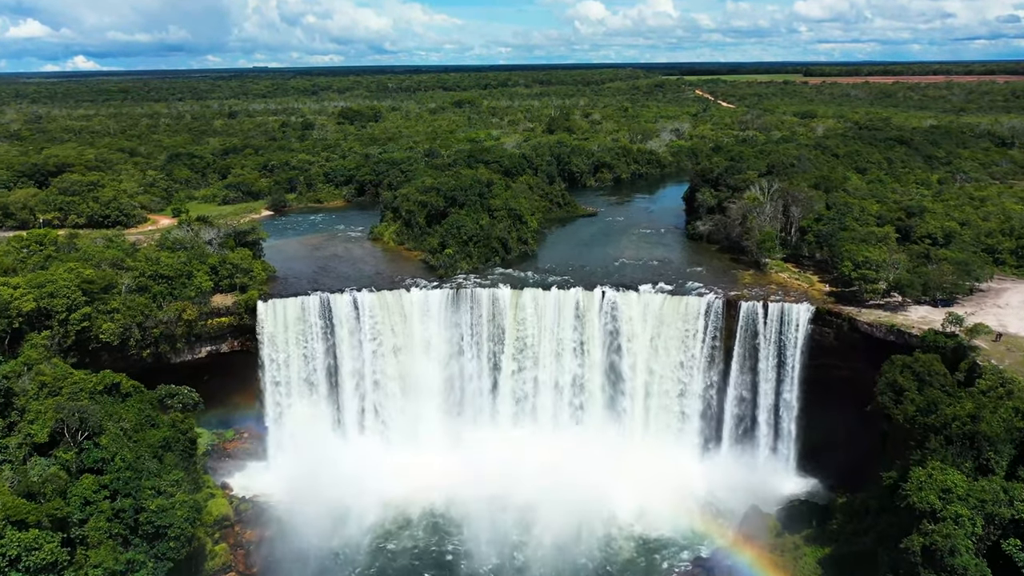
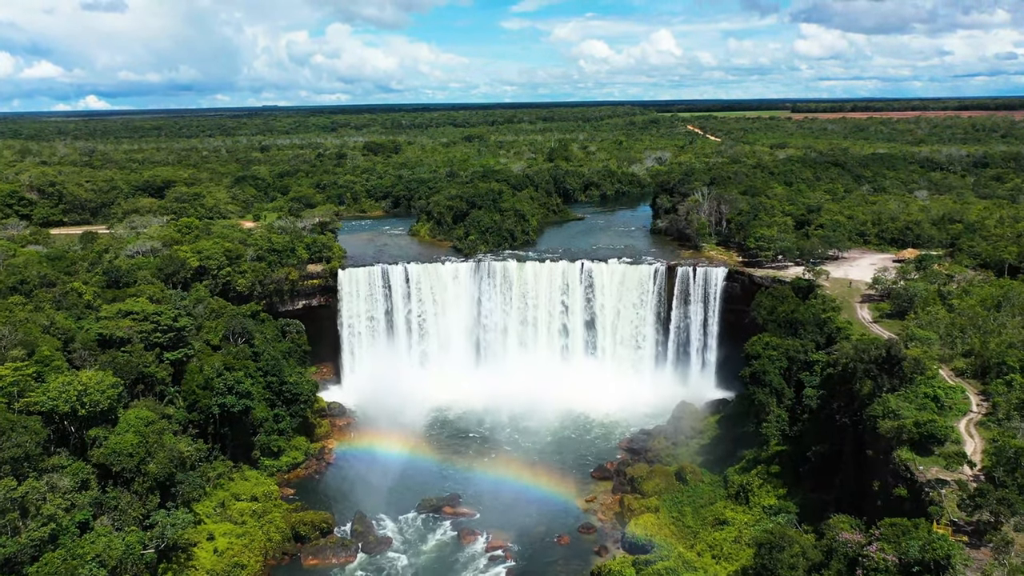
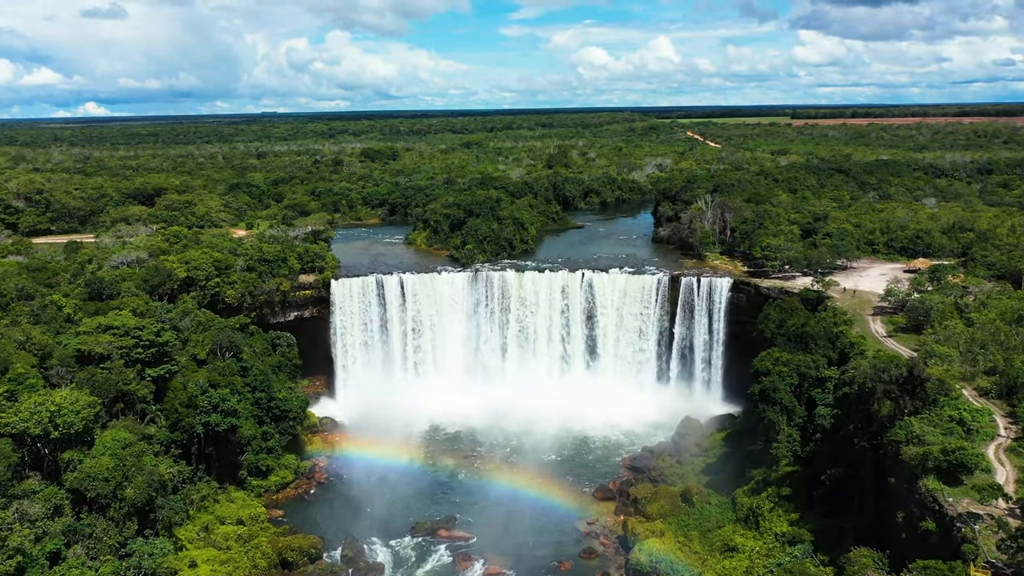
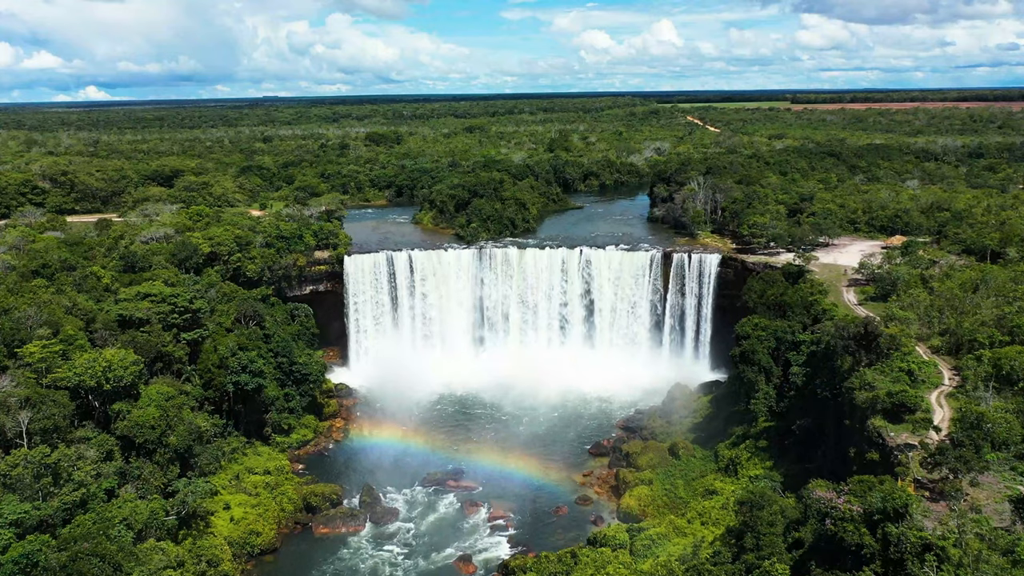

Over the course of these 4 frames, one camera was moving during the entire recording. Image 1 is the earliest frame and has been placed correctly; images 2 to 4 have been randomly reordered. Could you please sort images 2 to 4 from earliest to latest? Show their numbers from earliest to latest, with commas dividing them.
4, 2, 3
